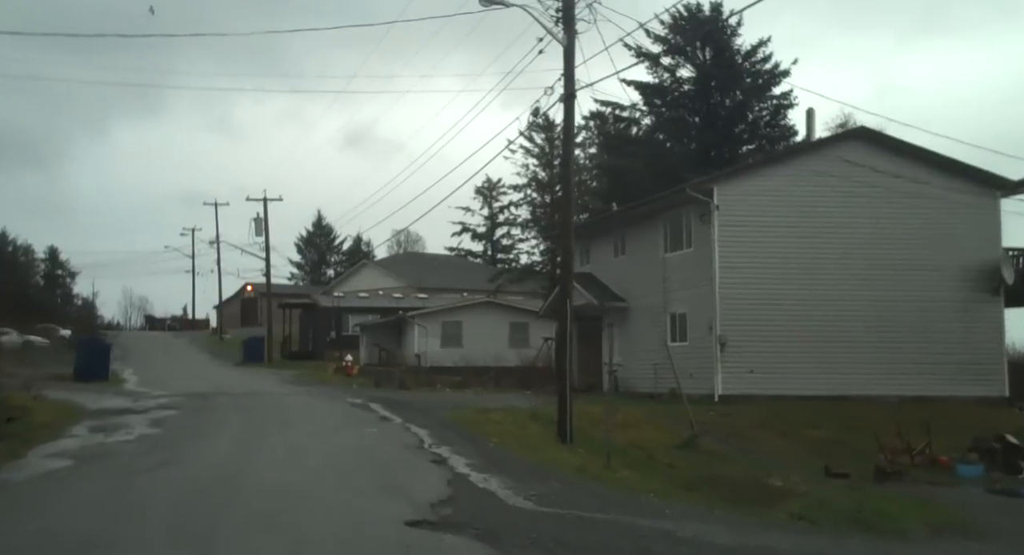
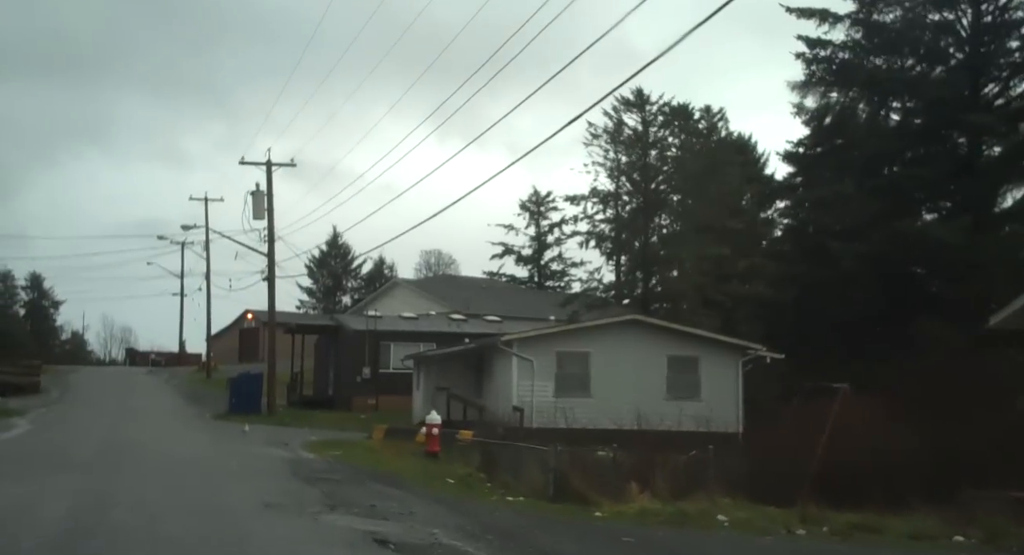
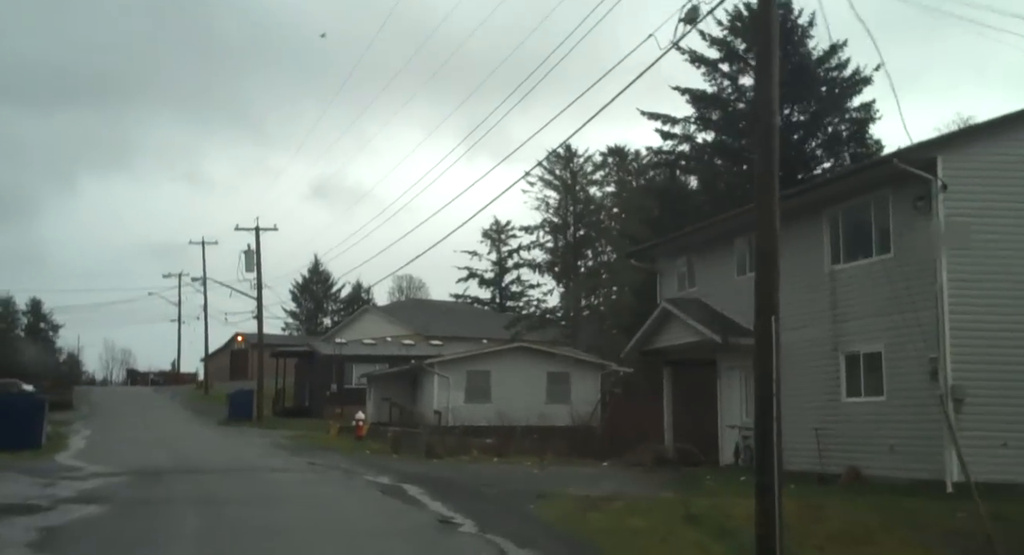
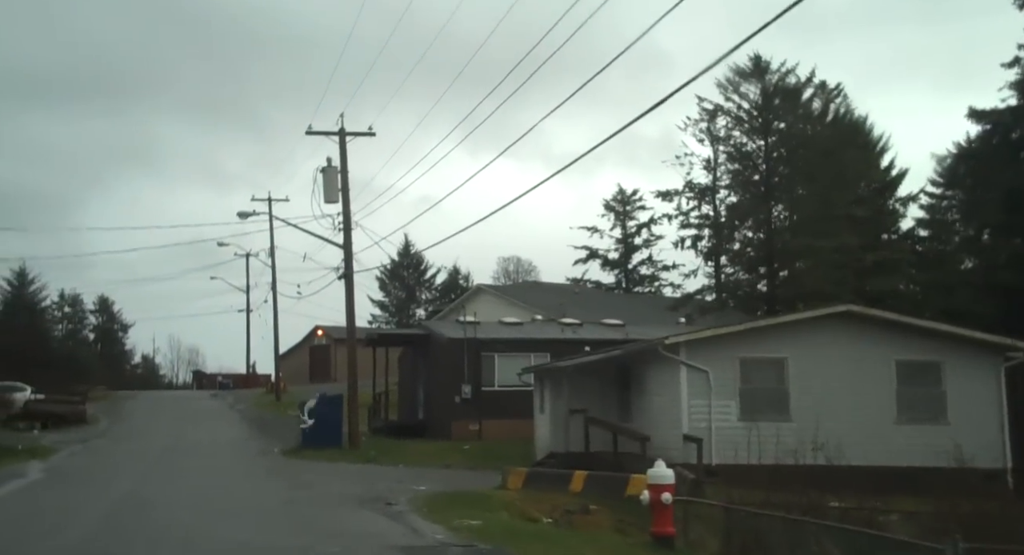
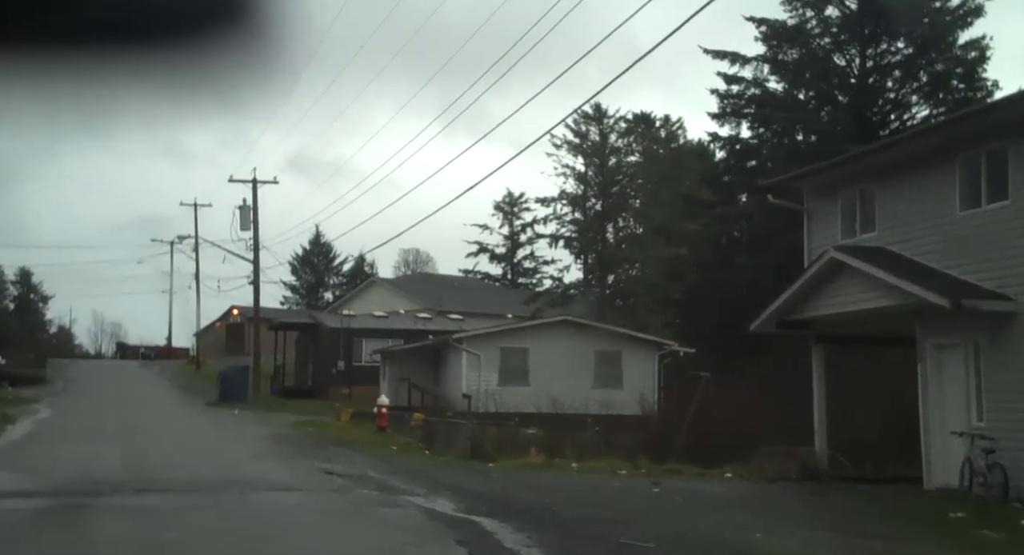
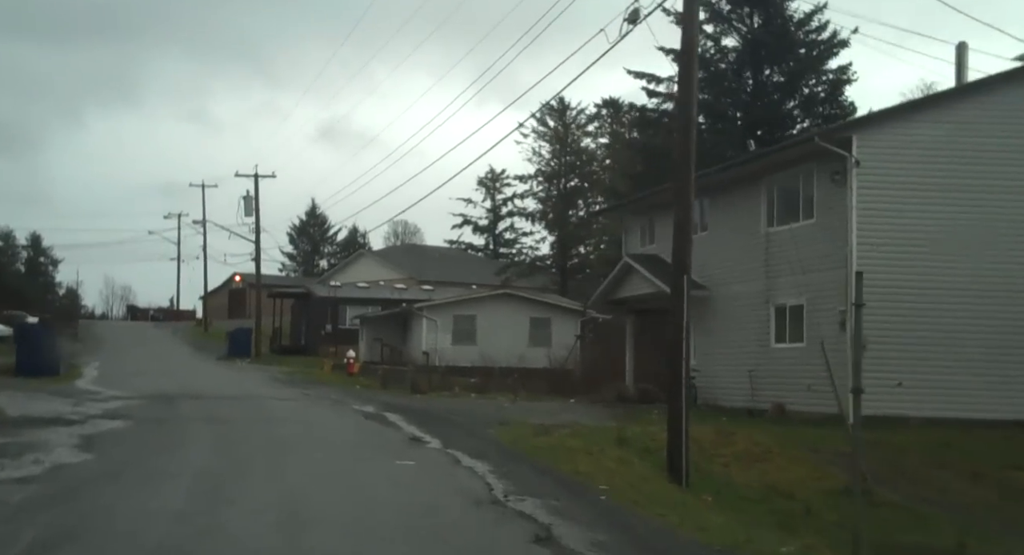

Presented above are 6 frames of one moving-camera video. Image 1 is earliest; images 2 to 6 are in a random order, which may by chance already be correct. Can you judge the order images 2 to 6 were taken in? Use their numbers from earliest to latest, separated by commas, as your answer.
6, 3, 5, 2, 4
